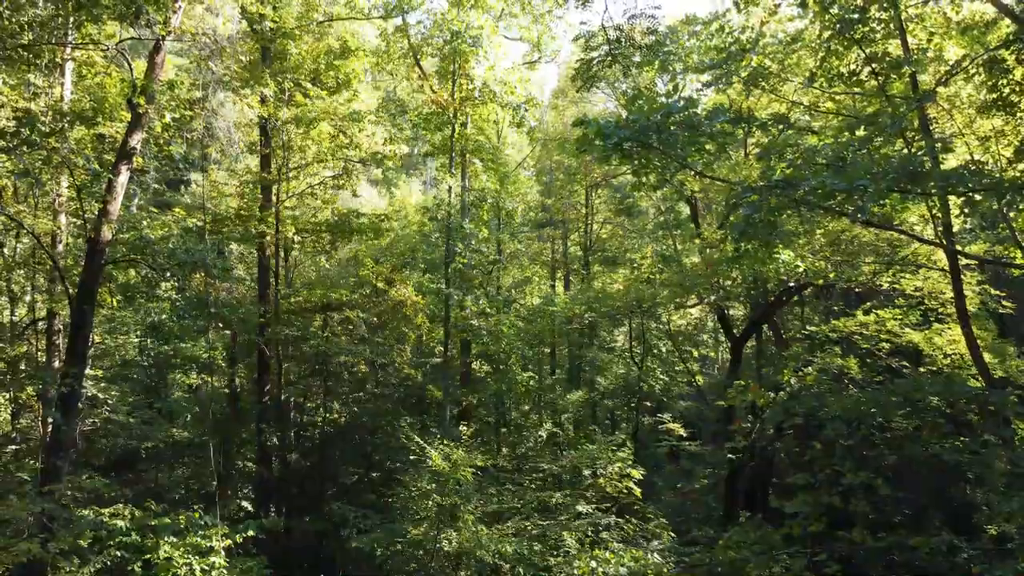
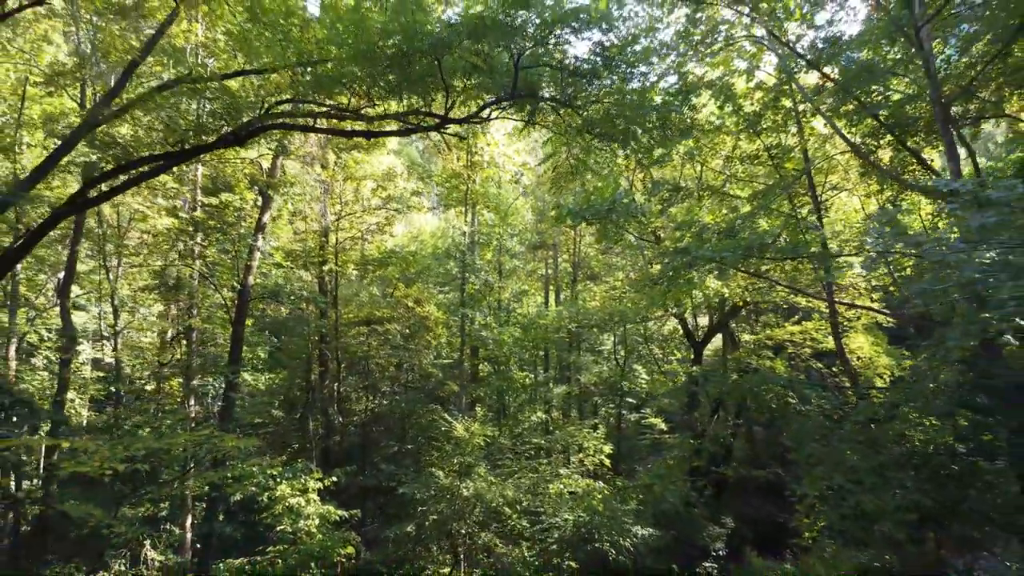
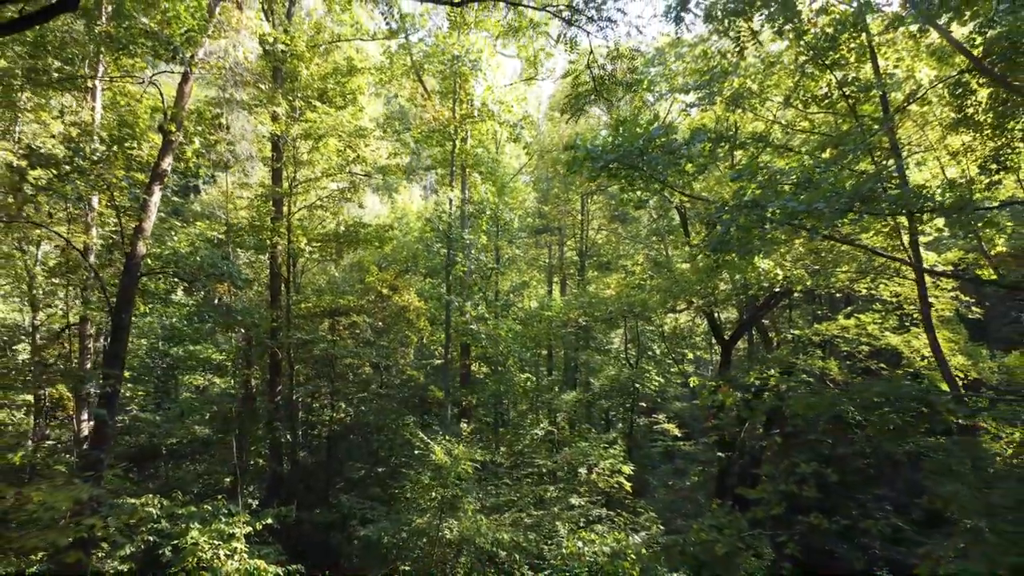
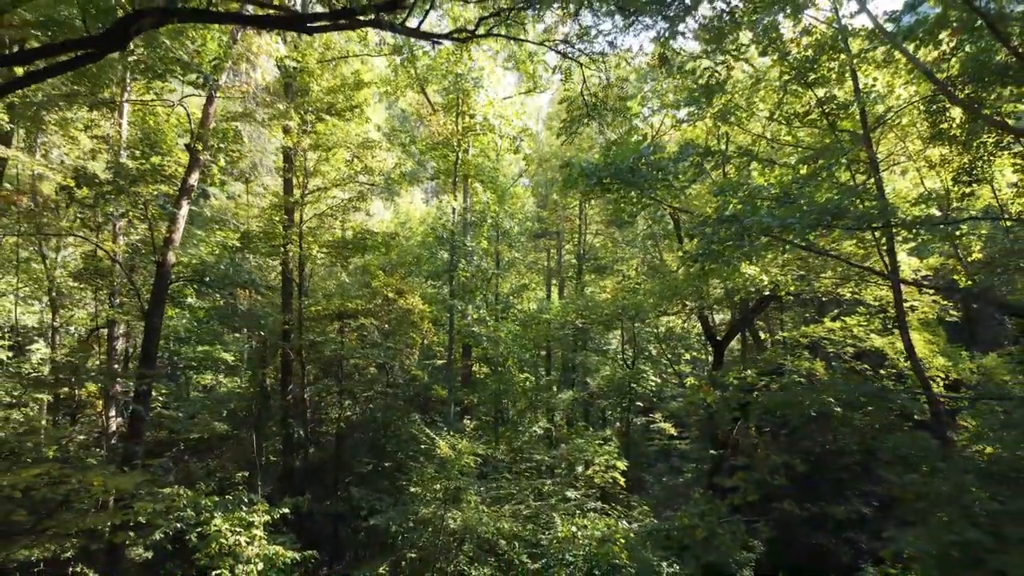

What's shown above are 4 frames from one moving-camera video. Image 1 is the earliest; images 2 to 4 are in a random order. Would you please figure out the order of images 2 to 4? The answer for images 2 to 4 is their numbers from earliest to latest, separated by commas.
3, 4, 2
